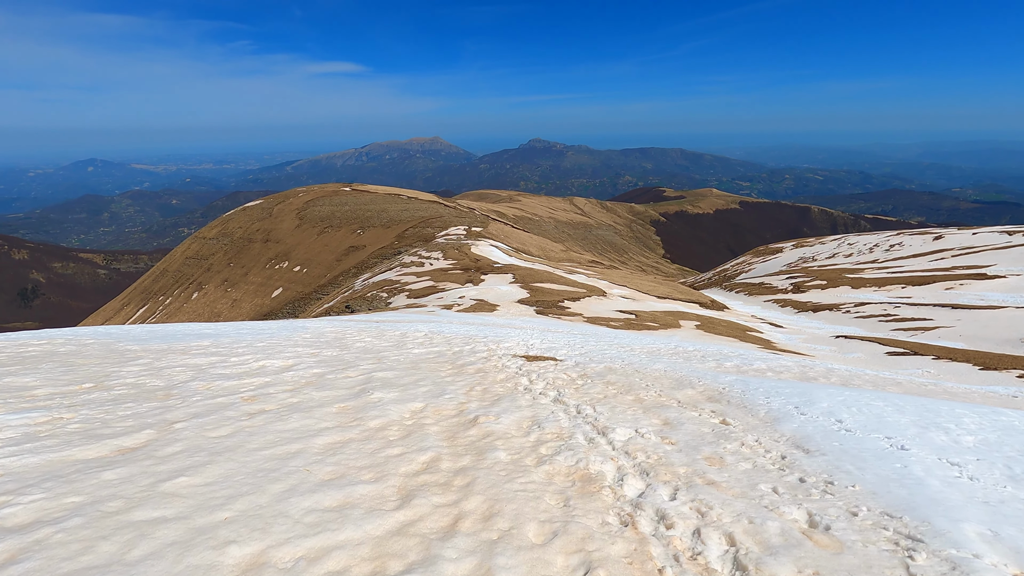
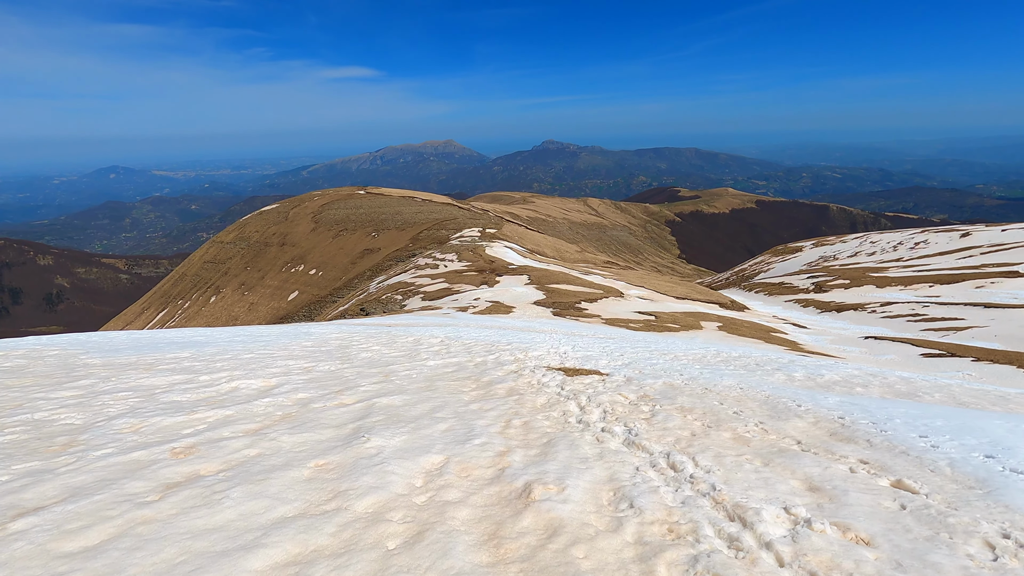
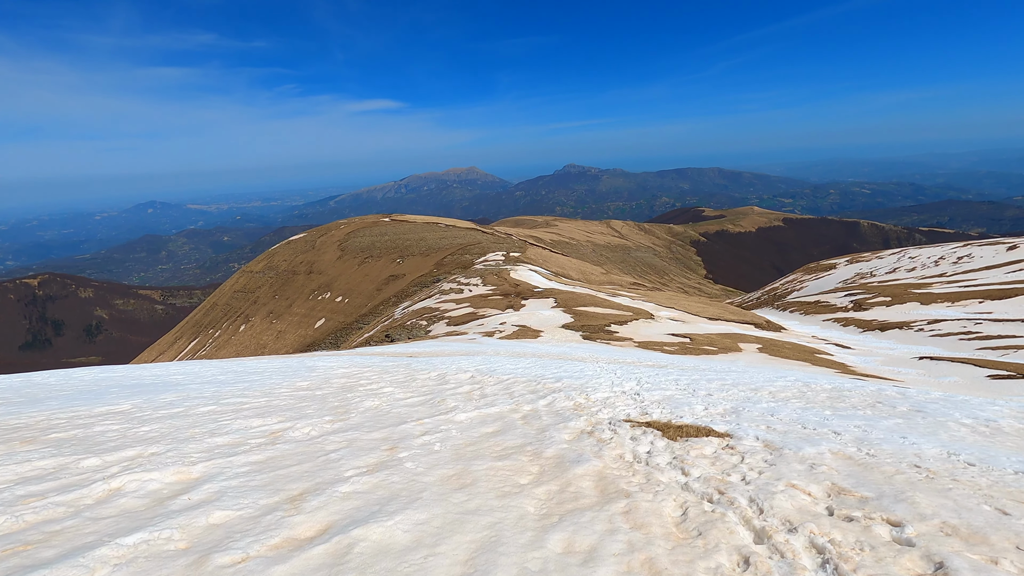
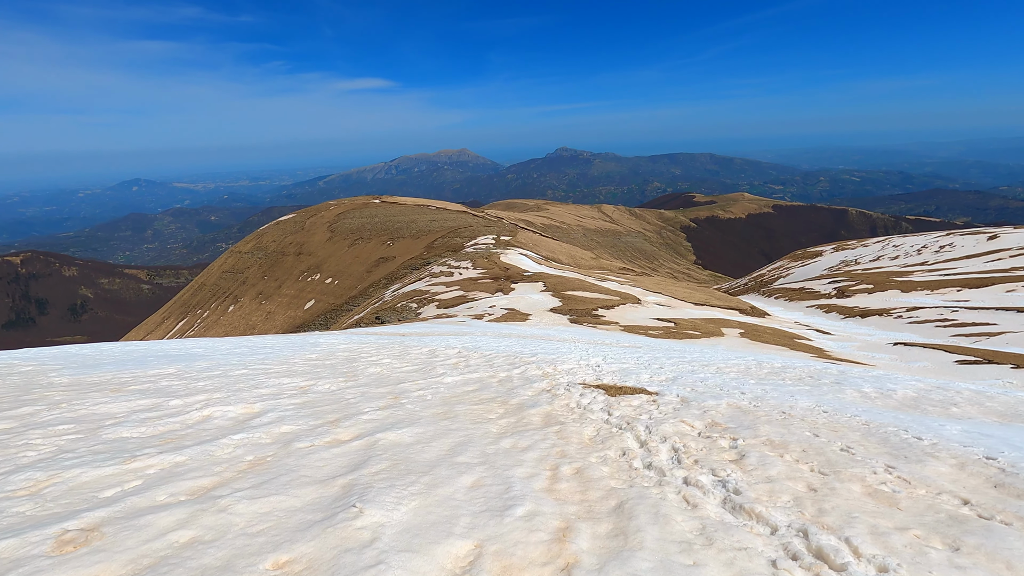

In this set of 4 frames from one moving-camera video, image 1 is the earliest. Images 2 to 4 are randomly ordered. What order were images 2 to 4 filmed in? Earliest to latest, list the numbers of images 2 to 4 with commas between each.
2, 4, 3
